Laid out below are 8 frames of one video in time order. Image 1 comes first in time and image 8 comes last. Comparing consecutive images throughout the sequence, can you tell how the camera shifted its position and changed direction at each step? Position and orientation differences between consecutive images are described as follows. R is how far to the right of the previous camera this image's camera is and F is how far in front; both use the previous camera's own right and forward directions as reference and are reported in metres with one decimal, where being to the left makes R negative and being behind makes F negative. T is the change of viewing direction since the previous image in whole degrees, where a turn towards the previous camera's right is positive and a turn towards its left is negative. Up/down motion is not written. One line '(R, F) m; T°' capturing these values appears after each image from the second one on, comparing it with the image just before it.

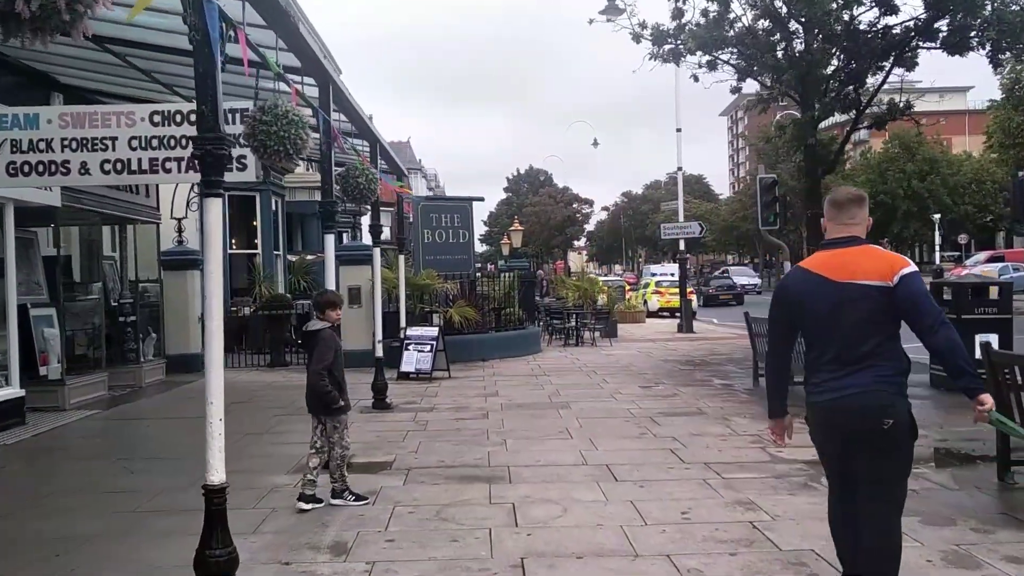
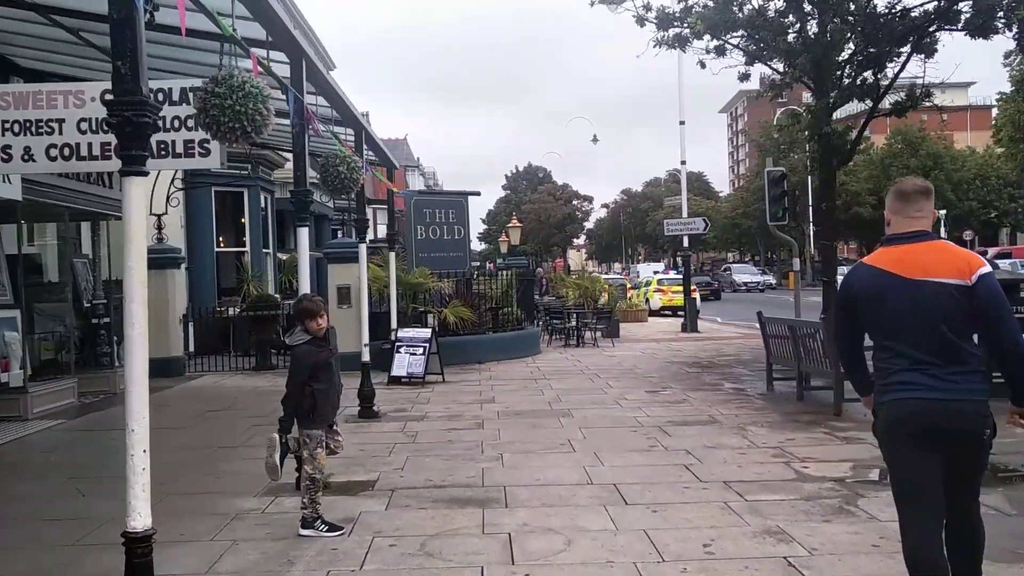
(0.0, +0.8) m; 0°
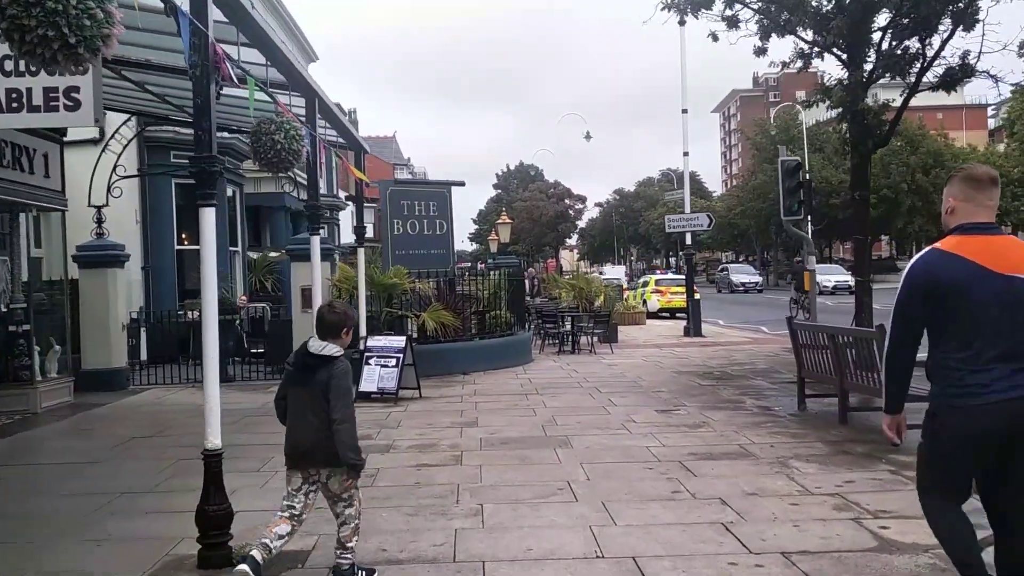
(+0.1, +1.7) m; +1°
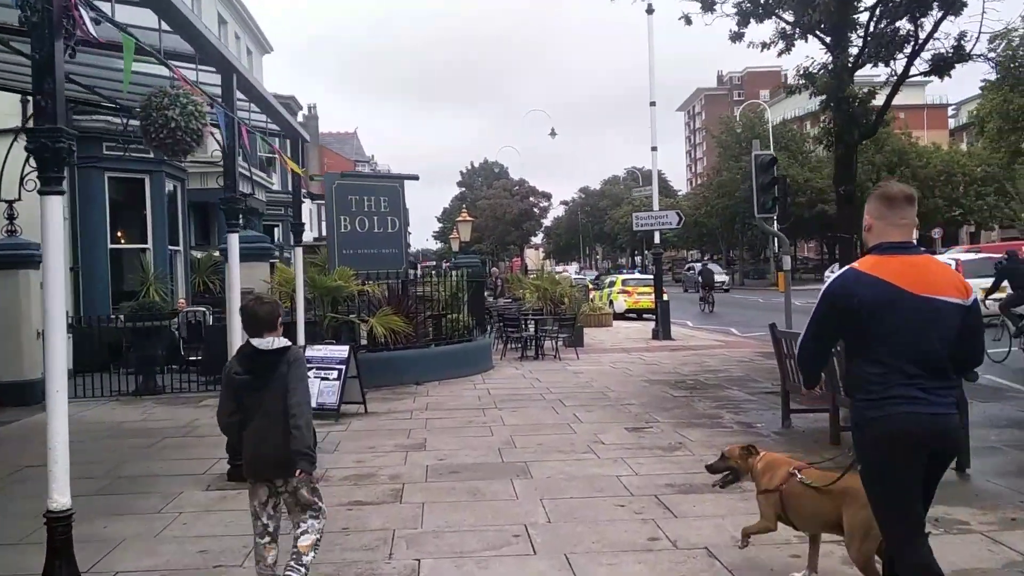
(+0.1, +1.0) m; +2°
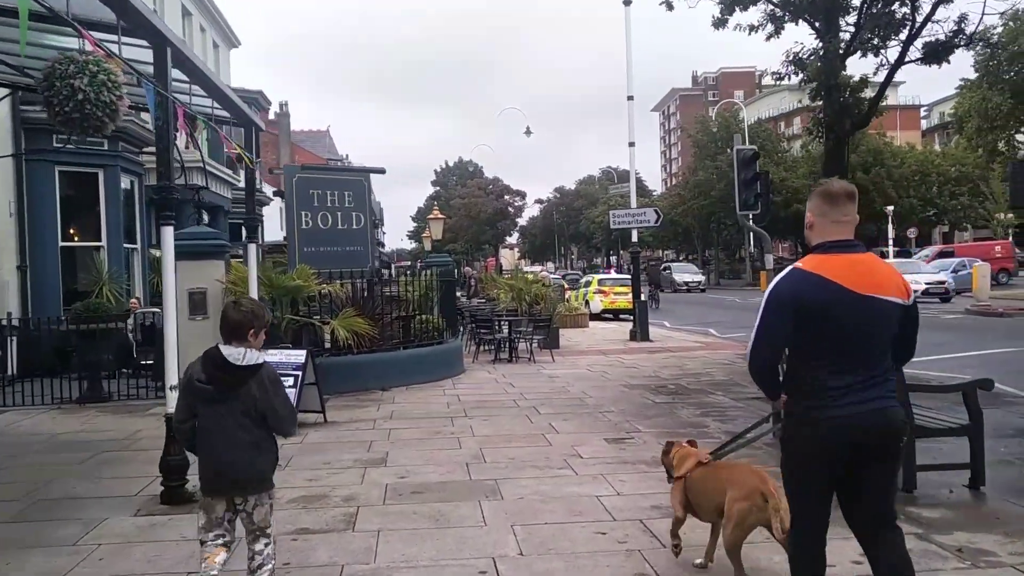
(0.0, +0.7) m; +2°
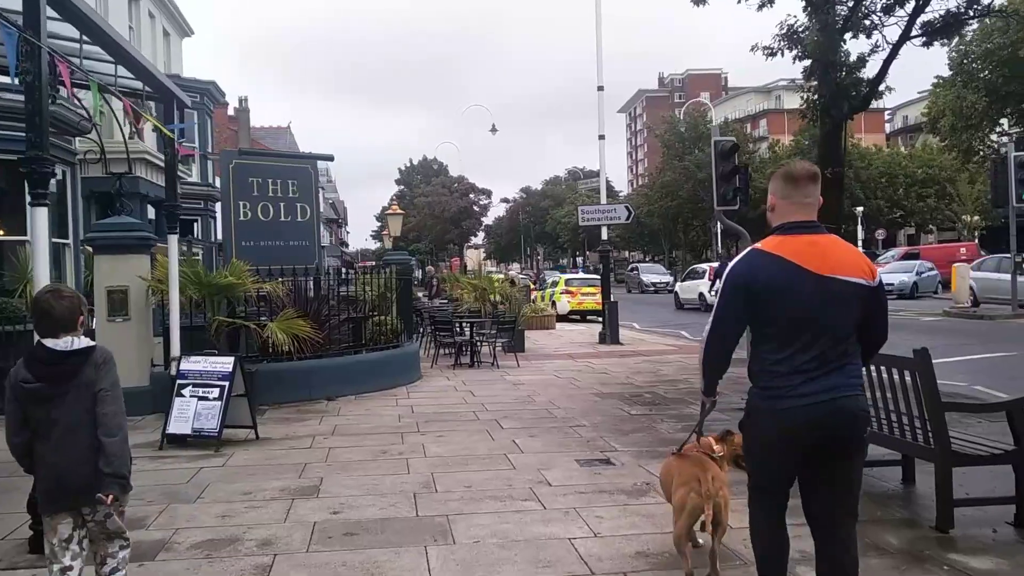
(+0.1, +1.1) m; +2°
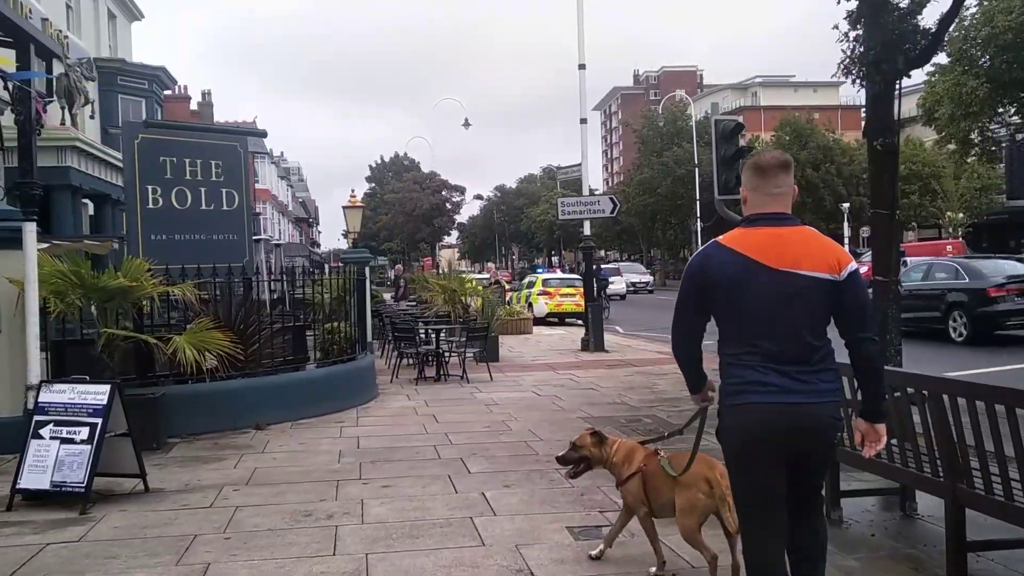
(0.0, +1.9) m; +2°
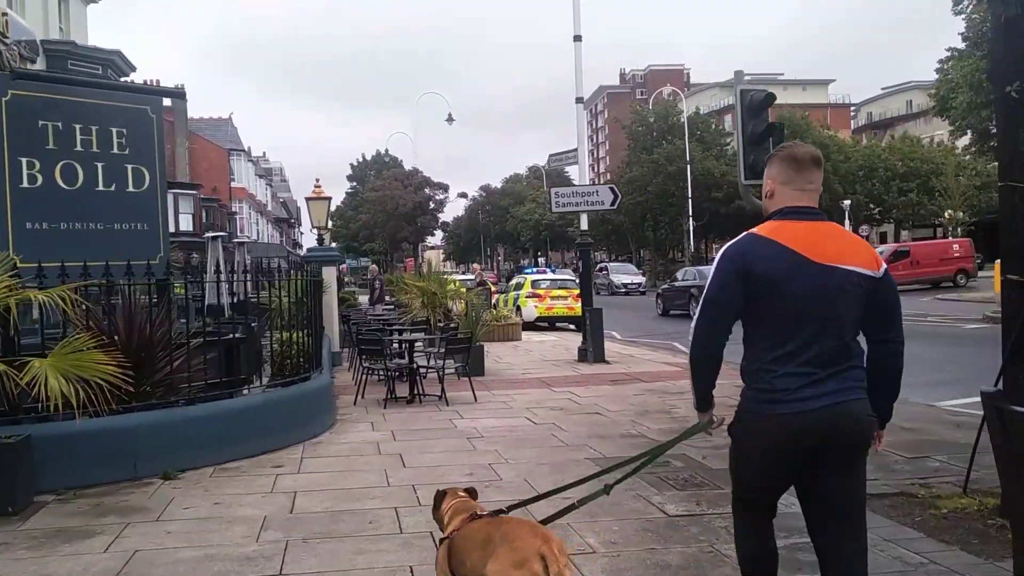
(0.0, +2.1) m; +1°
